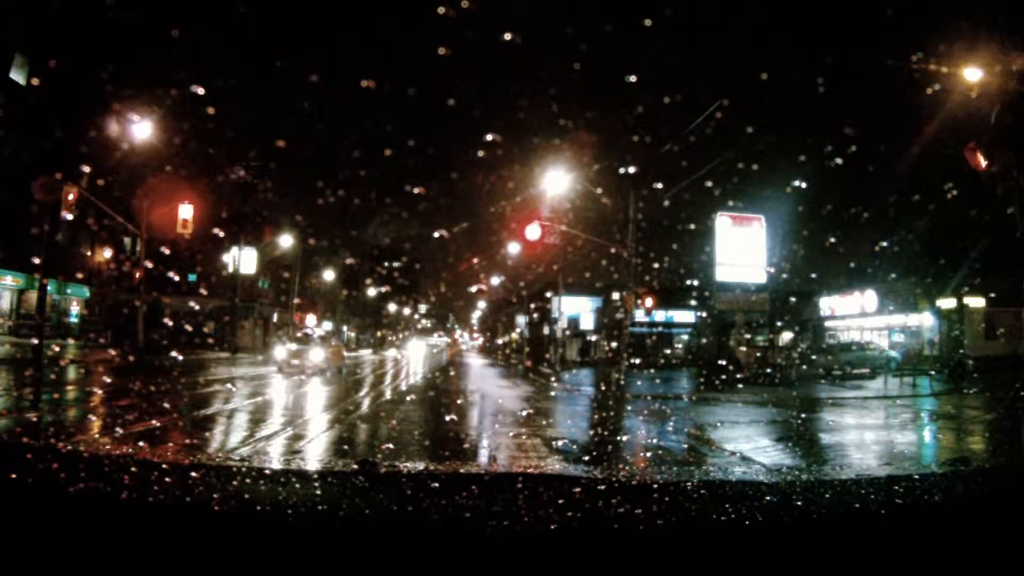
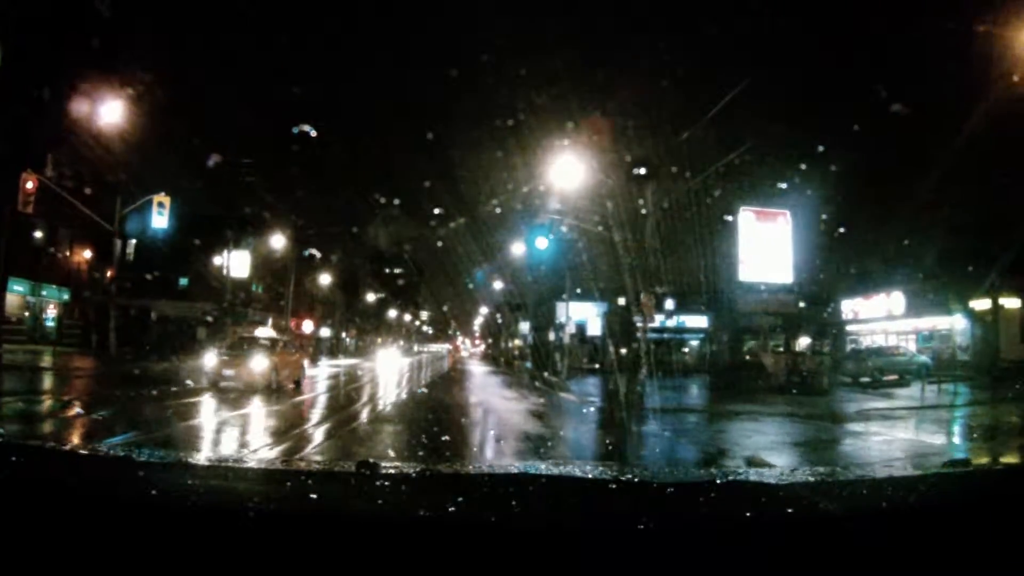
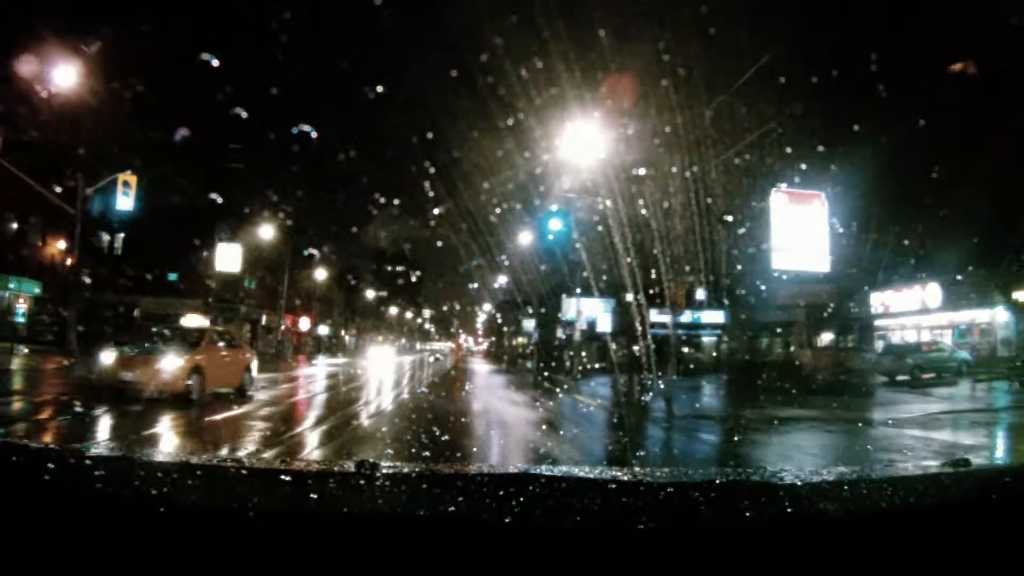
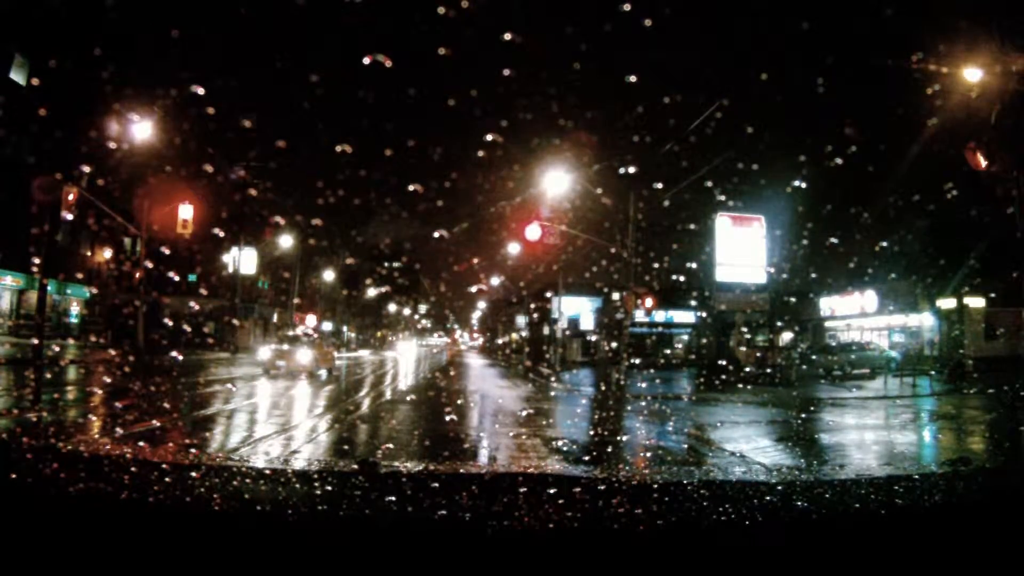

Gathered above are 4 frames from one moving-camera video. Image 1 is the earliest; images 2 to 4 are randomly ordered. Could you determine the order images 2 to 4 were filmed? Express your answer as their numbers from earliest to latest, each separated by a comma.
4, 2, 3
